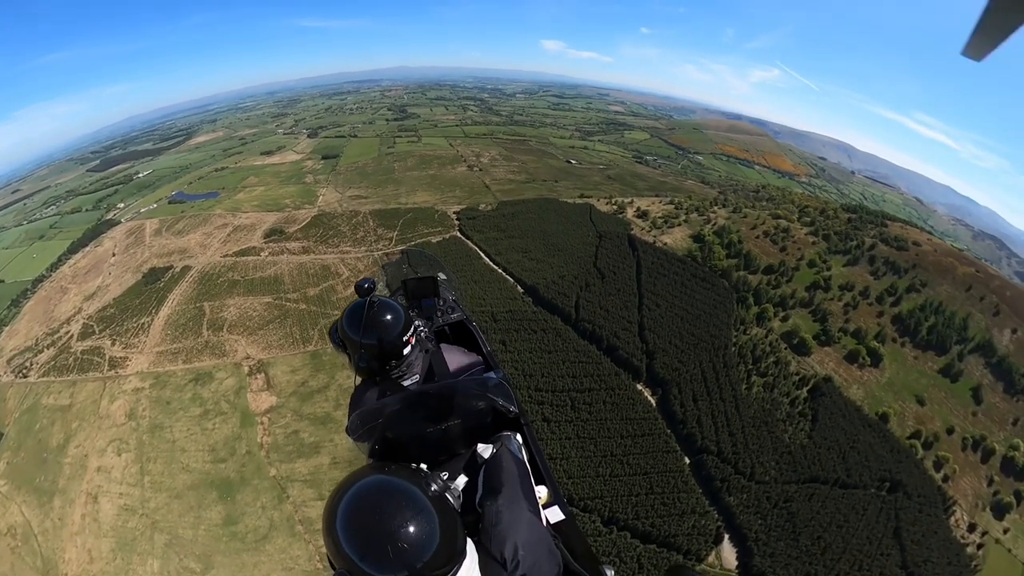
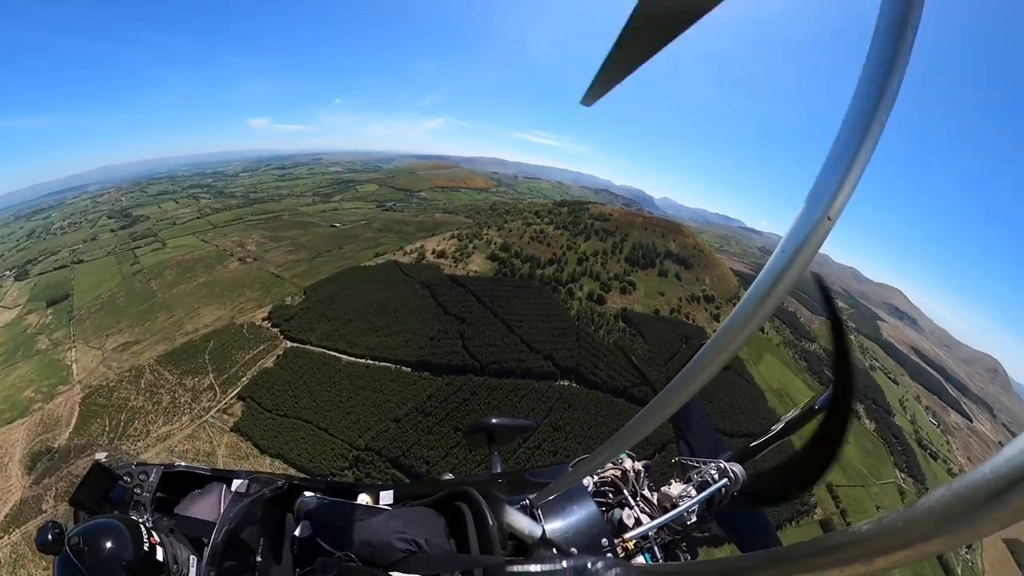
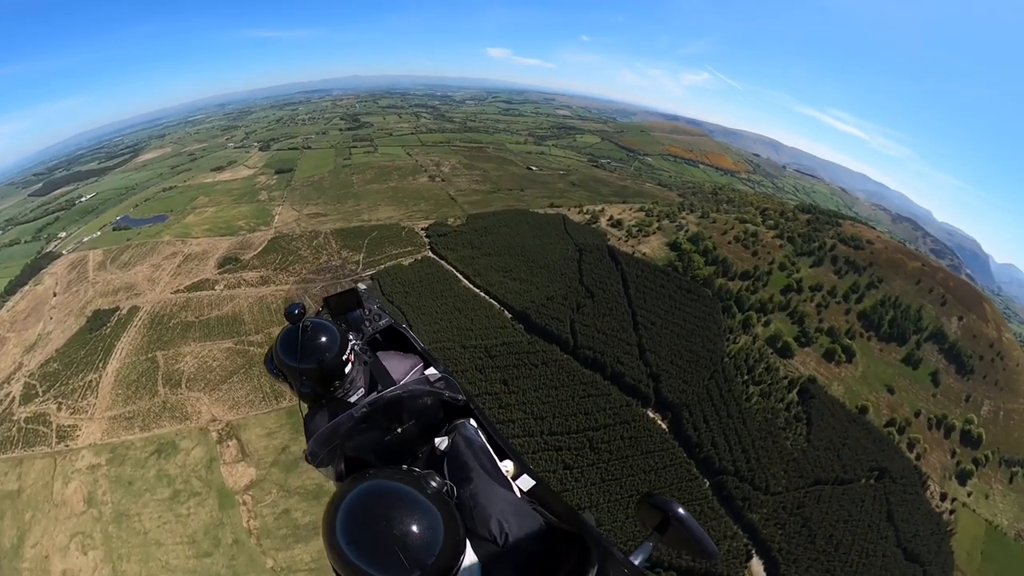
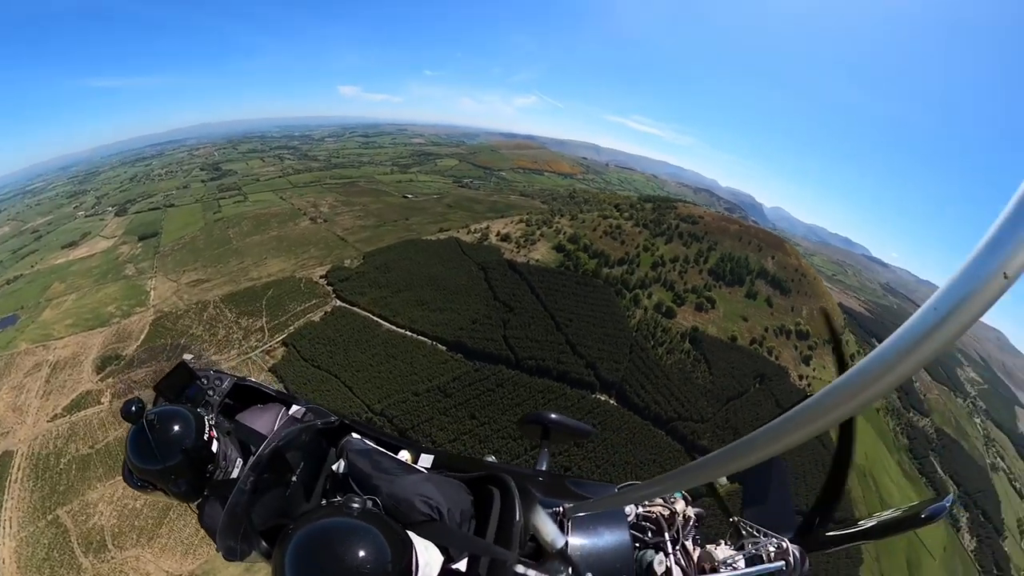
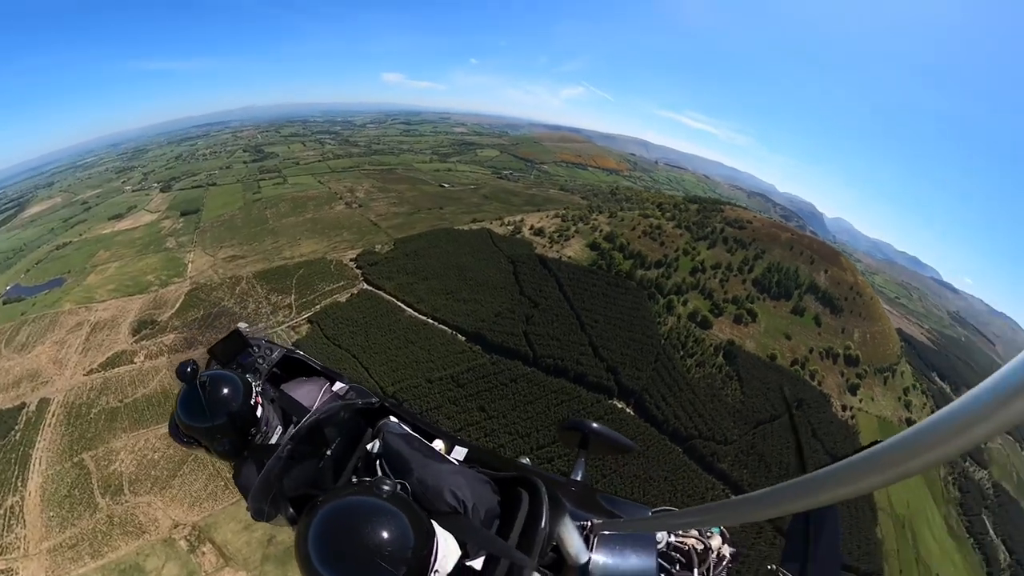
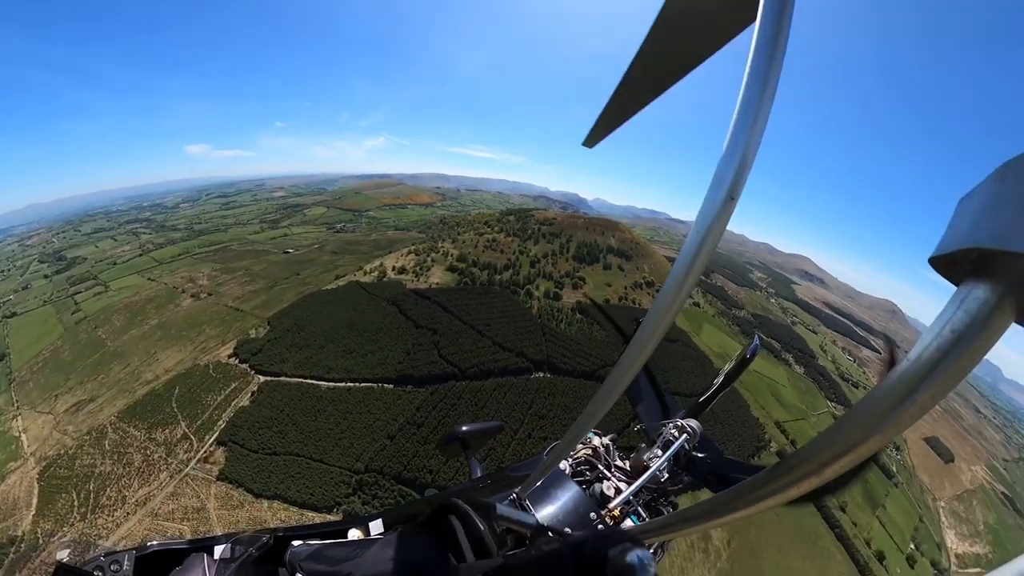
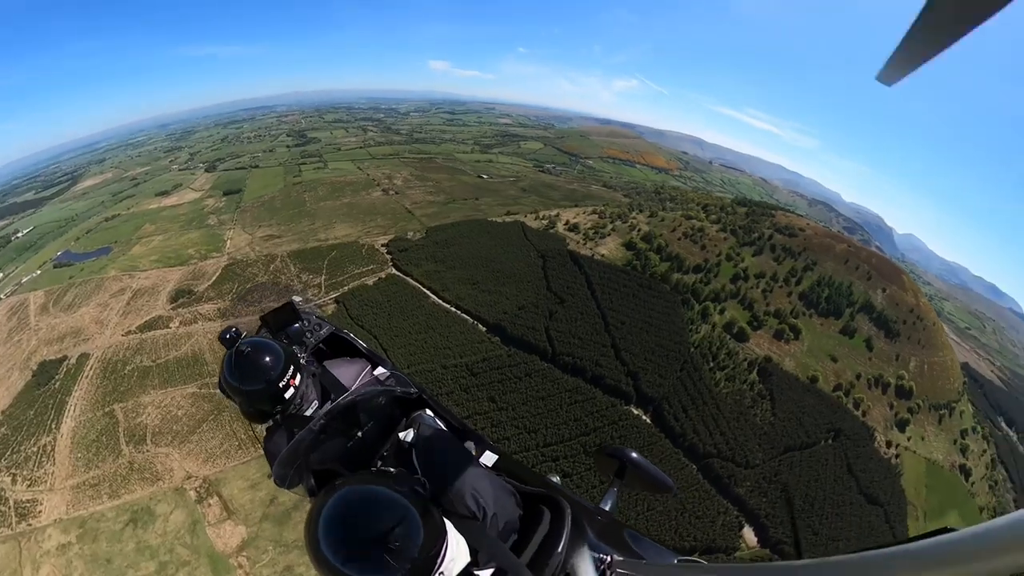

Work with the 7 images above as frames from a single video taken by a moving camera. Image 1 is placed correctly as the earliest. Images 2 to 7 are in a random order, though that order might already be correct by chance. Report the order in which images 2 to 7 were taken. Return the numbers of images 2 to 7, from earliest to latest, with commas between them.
3, 7, 5, 4, 2, 6
